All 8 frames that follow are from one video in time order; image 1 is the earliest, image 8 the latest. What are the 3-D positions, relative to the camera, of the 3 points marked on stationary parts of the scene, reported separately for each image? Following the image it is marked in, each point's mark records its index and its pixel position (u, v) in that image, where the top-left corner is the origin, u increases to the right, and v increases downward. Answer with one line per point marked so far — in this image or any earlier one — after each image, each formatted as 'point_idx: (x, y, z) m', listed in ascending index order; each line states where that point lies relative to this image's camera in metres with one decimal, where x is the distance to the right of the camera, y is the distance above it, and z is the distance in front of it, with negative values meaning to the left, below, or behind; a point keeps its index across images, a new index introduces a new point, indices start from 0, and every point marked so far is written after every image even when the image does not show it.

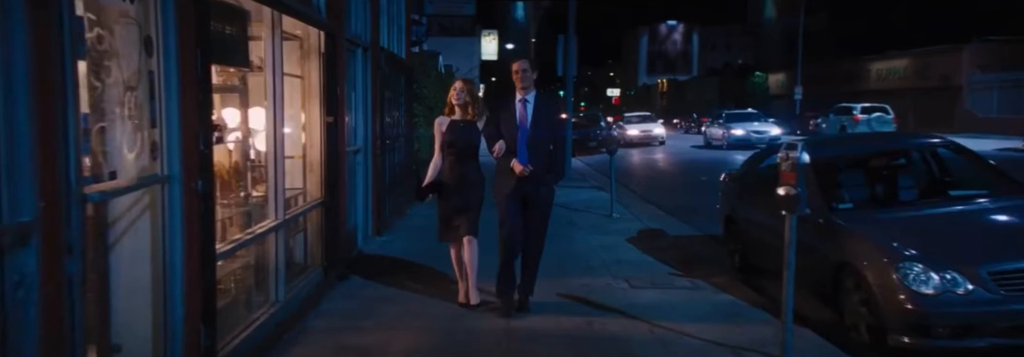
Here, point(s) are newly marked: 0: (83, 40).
0: (-1.9, +0.6, +2.7) m
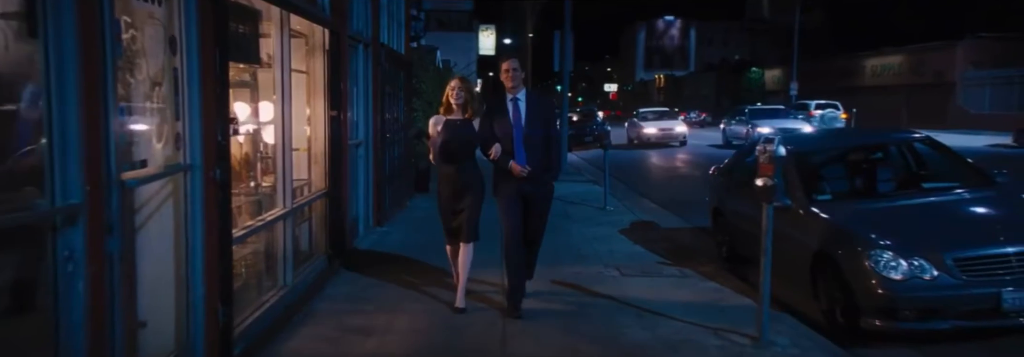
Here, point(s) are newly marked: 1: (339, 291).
0: (-1.9, +0.7, +3.0) m
1: (-1.8, -1.1, +6.2) m
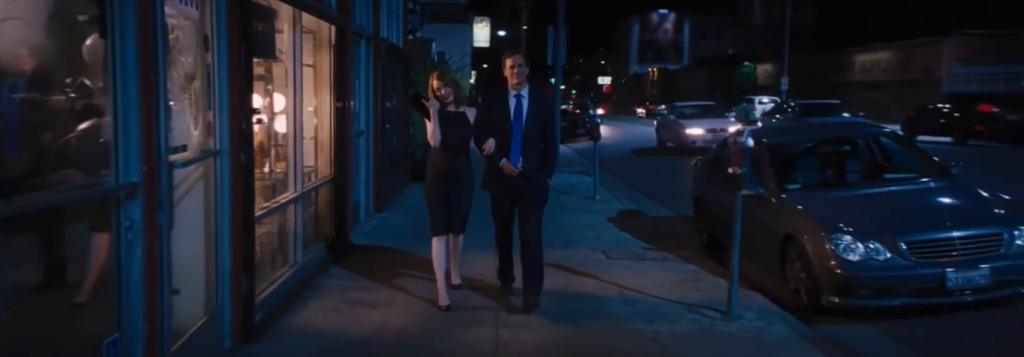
0: (-1.9, +0.8, +3.4) m
1: (-1.8, -1.0, +6.6) m
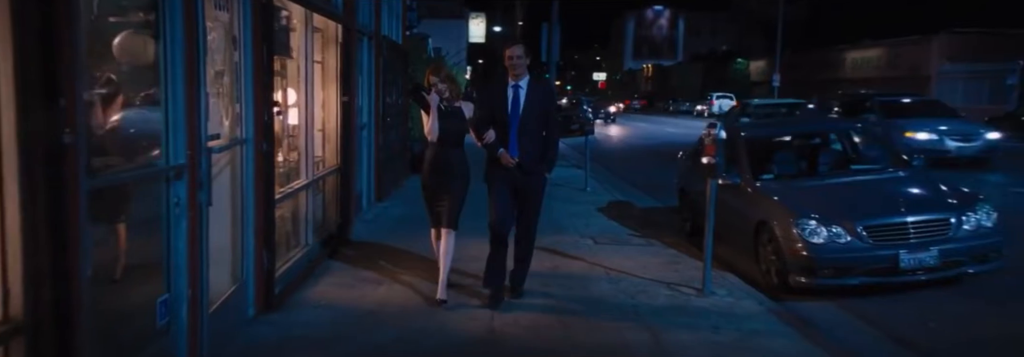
0: (-1.9, +0.9, +3.9) m
1: (-1.9, -0.9, +7.1) m
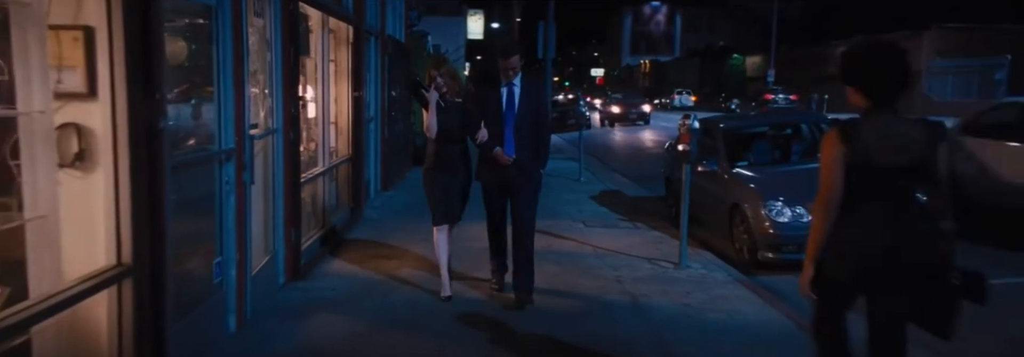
0: (-2.0, +1.0, +4.5) m
1: (-1.9, -0.7, +7.8) m
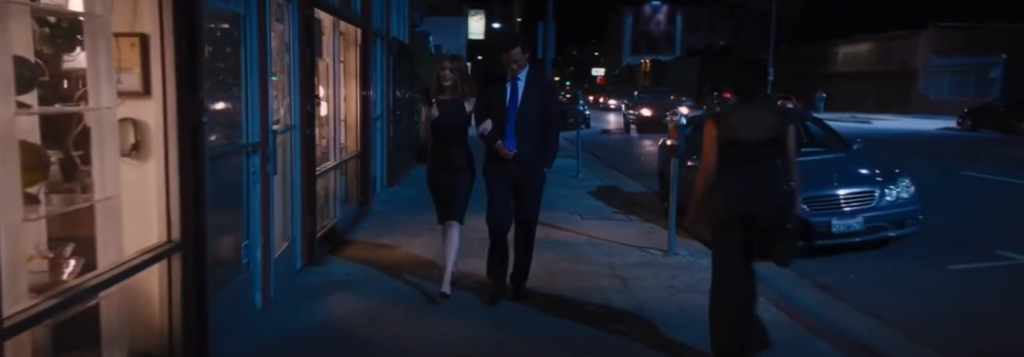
0: (-2.0, +1.1, +5.0) m
1: (-1.9, -0.6, +8.3) m
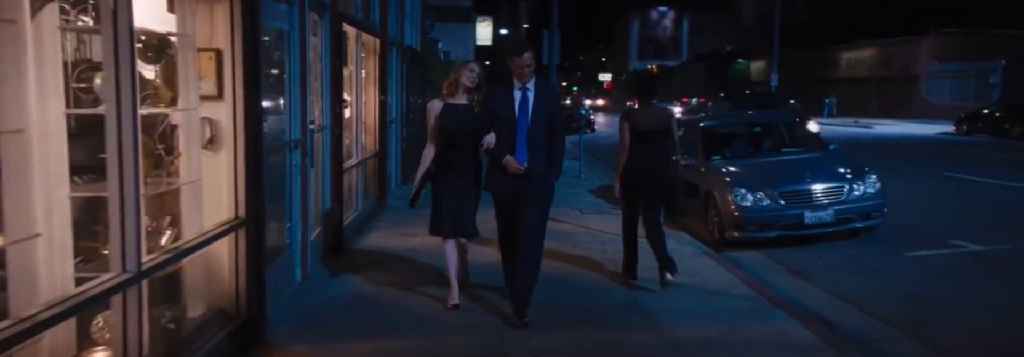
0: (-1.9, +1.1, +5.8) m
1: (-1.9, -0.6, +9.1) m
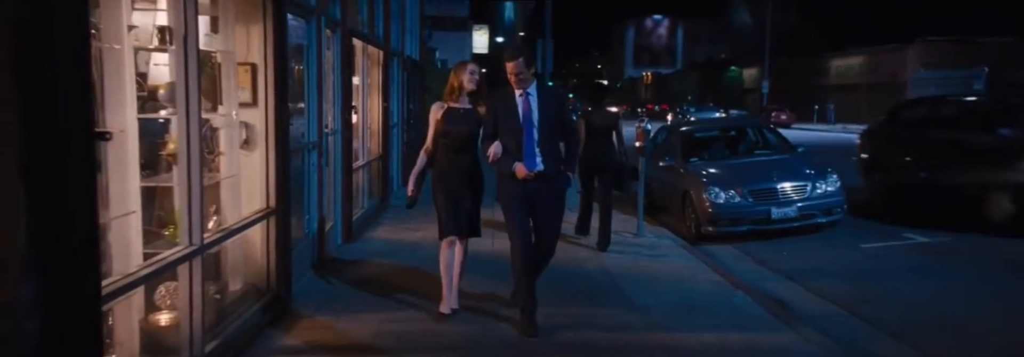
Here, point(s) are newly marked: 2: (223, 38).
0: (-2.0, +1.1, +6.5) m
1: (-2.0, -0.6, +9.8) m
2: (-2.2, +1.1, +4.6) m
